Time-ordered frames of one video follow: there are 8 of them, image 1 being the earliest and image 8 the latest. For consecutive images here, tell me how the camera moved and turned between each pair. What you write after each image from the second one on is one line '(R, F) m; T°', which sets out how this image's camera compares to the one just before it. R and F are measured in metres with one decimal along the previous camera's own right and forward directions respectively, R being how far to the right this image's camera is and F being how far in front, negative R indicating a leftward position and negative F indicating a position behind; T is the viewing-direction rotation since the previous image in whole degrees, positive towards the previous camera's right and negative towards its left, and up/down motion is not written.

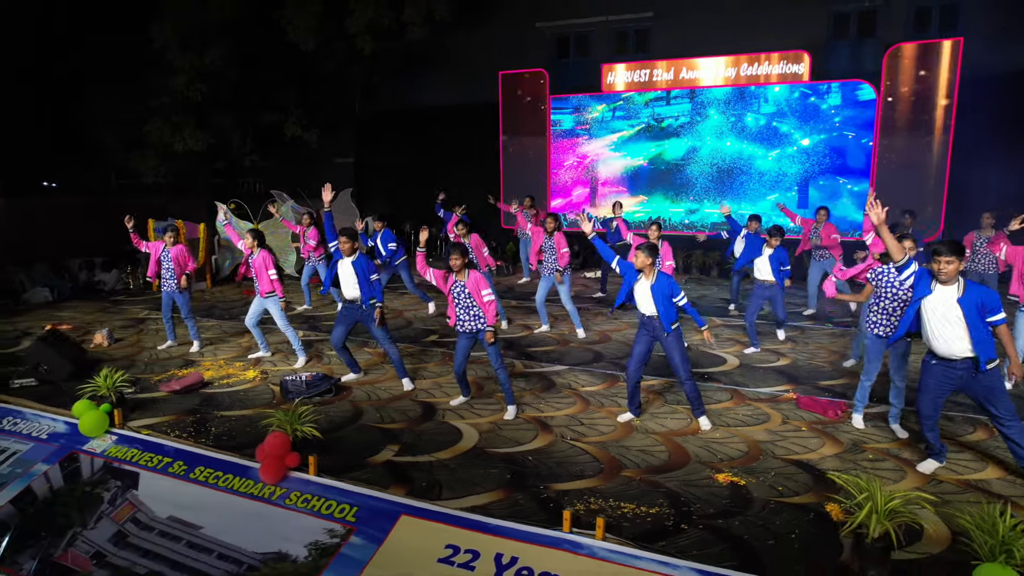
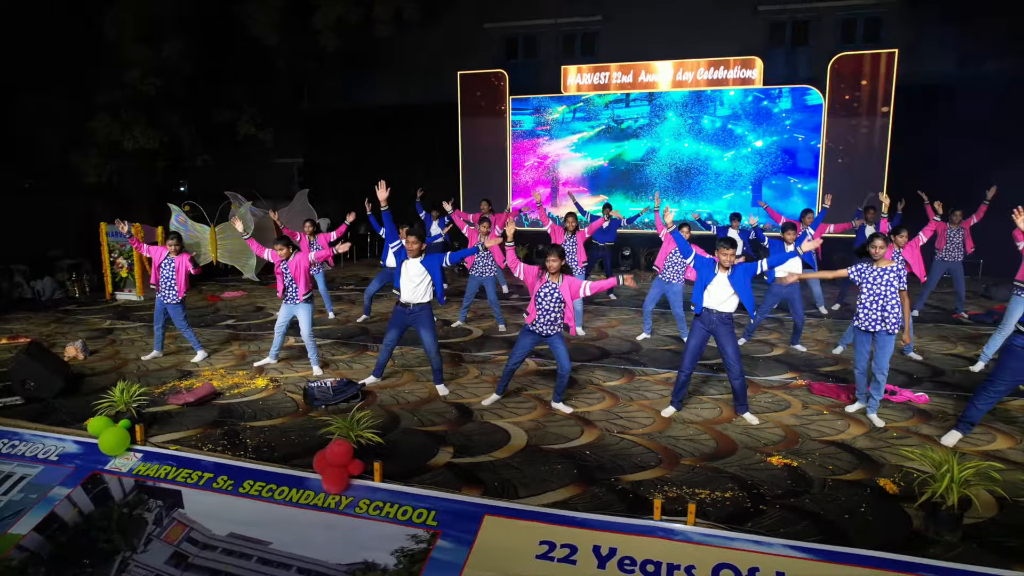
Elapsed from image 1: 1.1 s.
(-1.0, 0.0) m; +7°
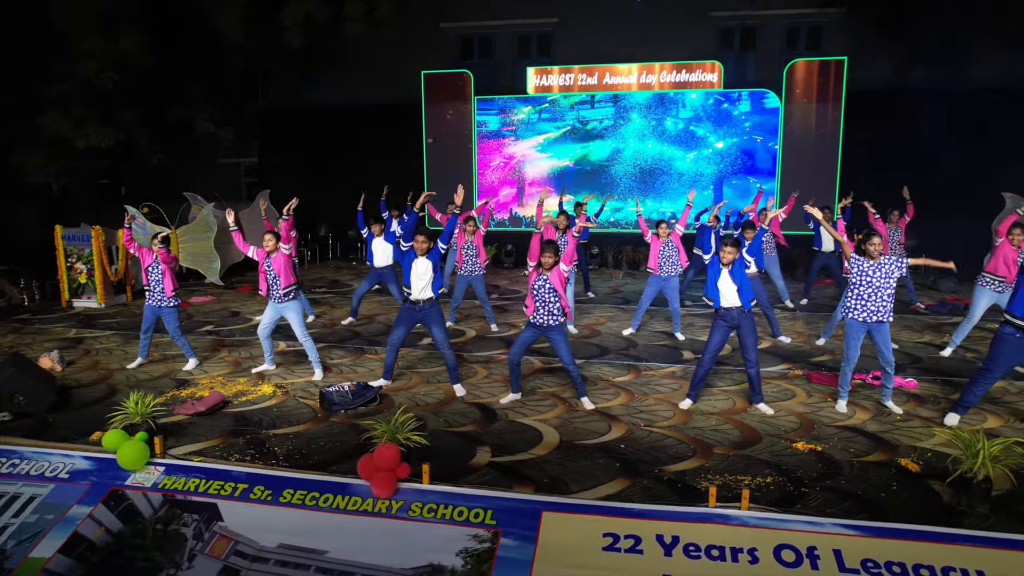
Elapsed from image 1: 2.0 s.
(-0.8, 0.0) m; +6°
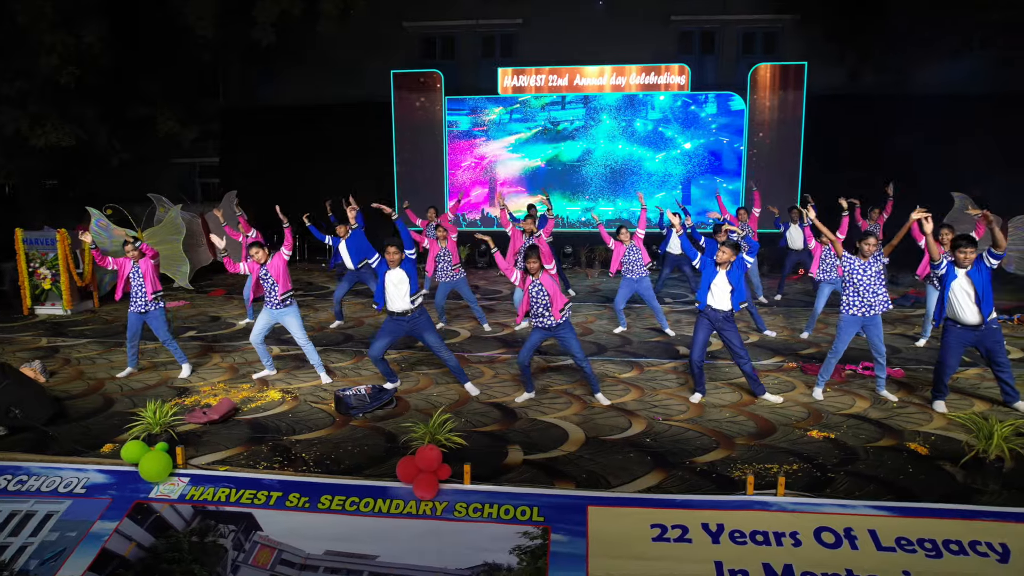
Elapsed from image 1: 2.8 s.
(-0.6, 0.0) m; +5°
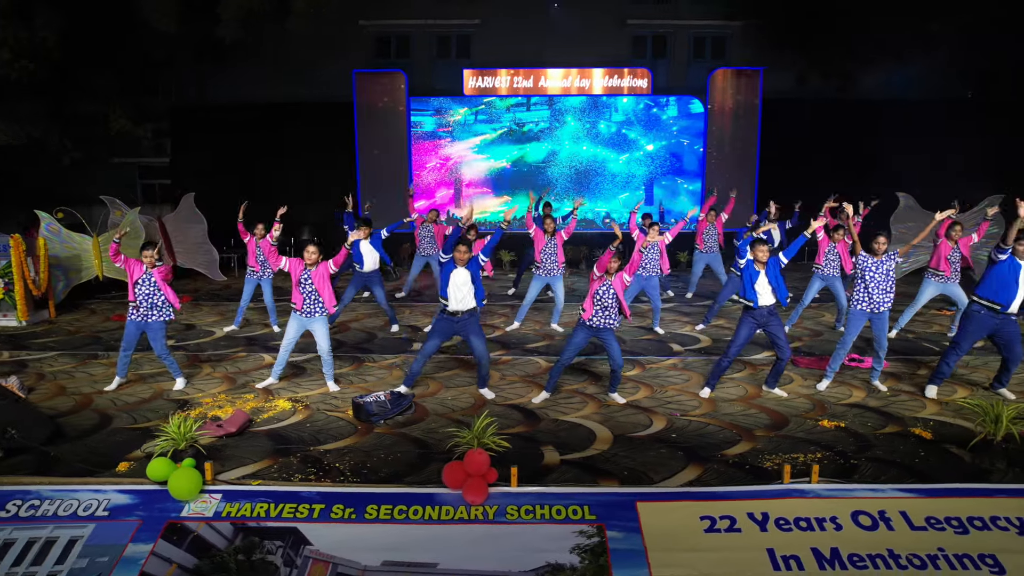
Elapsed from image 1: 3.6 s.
(-0.8, 0.0) m; +6°
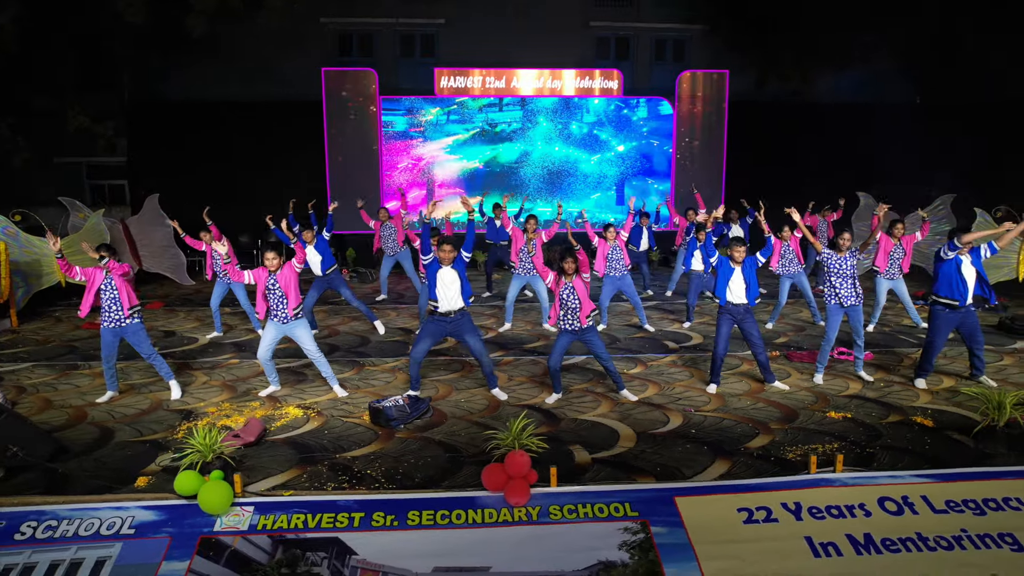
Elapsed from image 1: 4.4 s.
(-0.6, 0.0) m; +5°
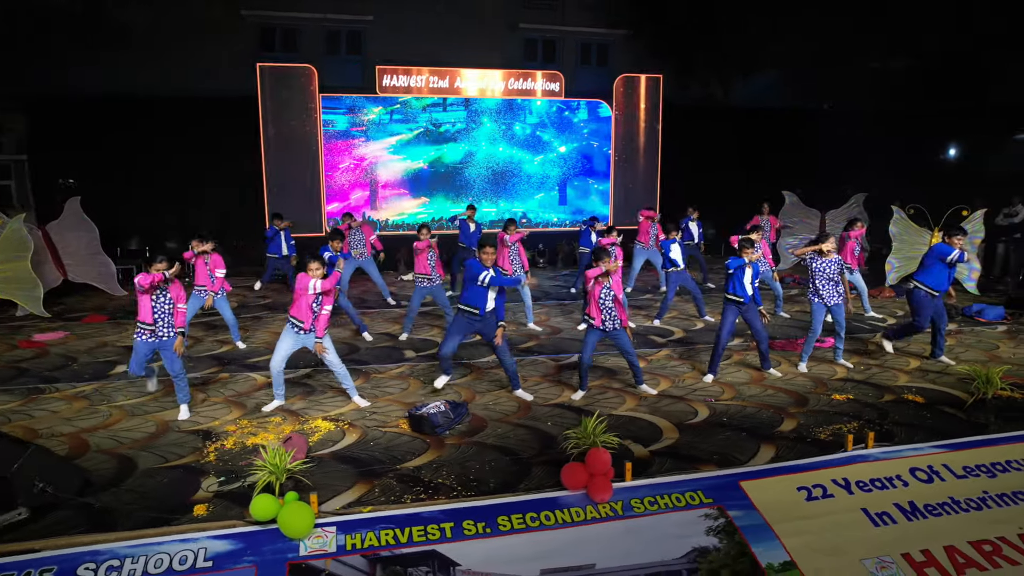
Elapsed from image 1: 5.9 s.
(-1.3, +0.1) m; +9°
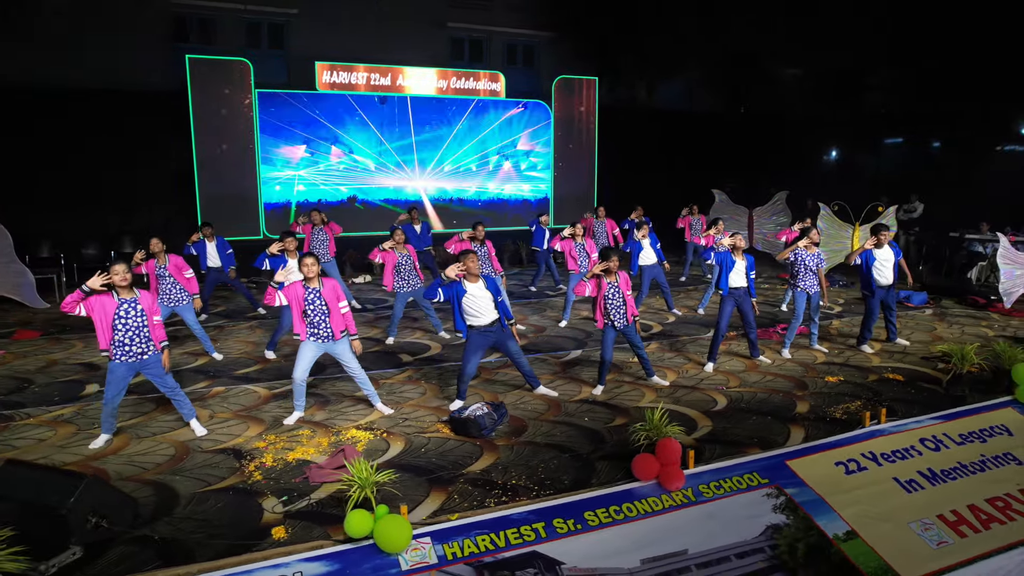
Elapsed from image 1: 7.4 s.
(-1.3, +0.1) m; +9°
